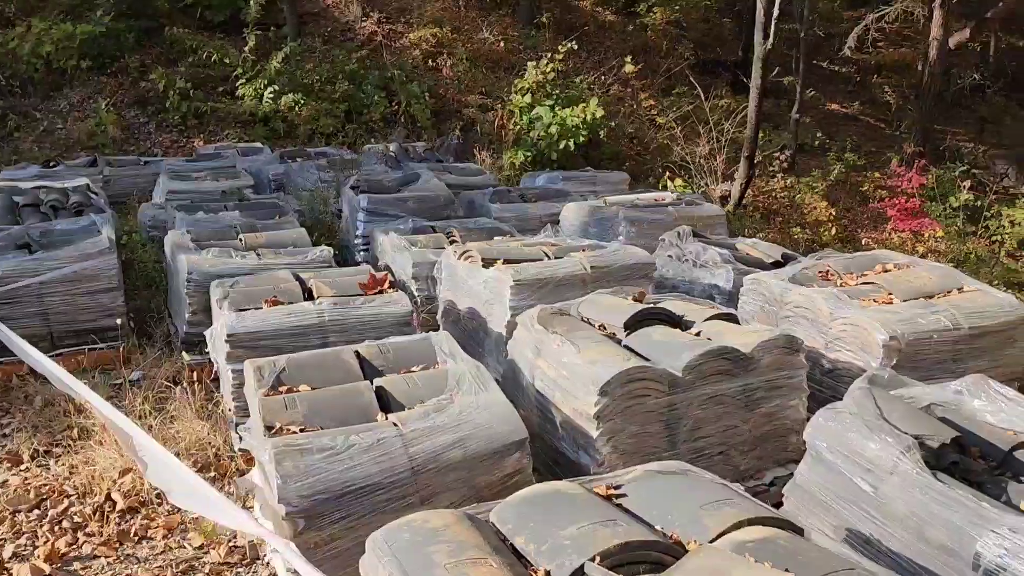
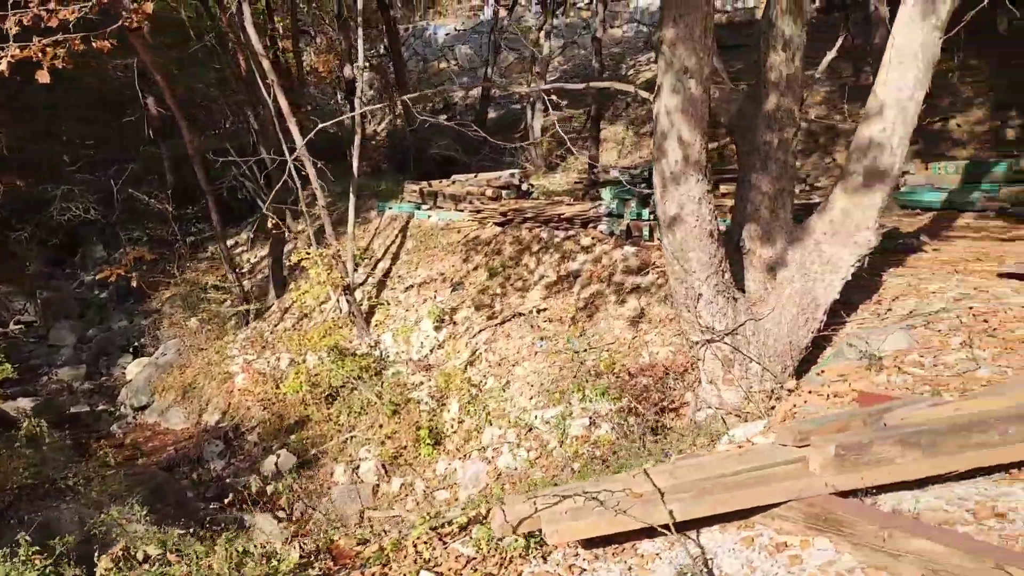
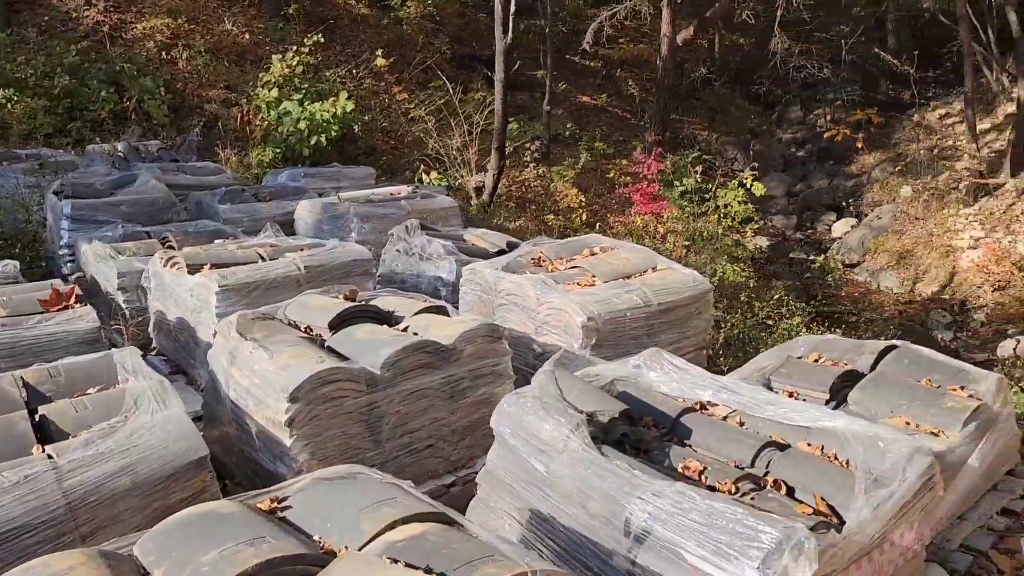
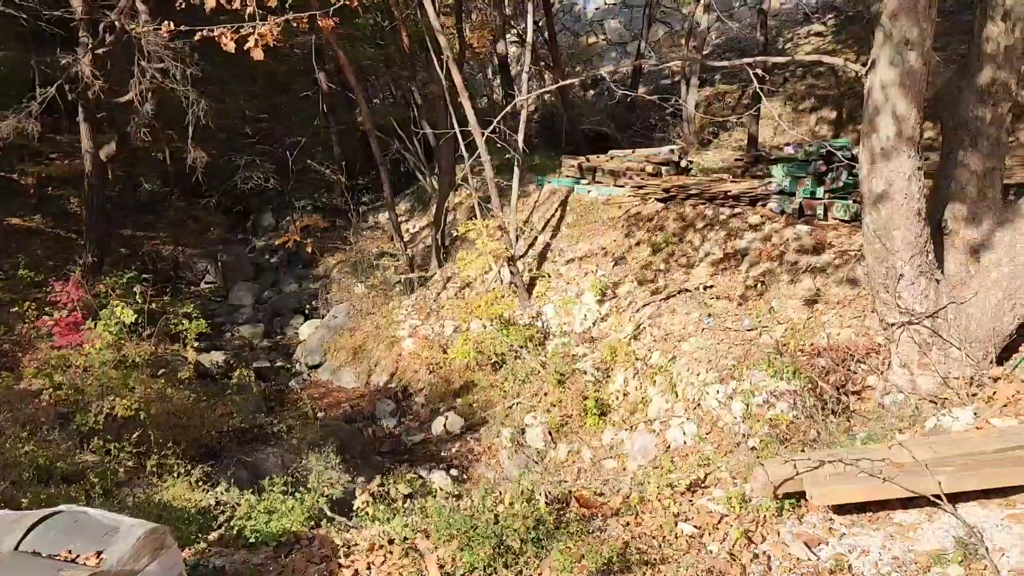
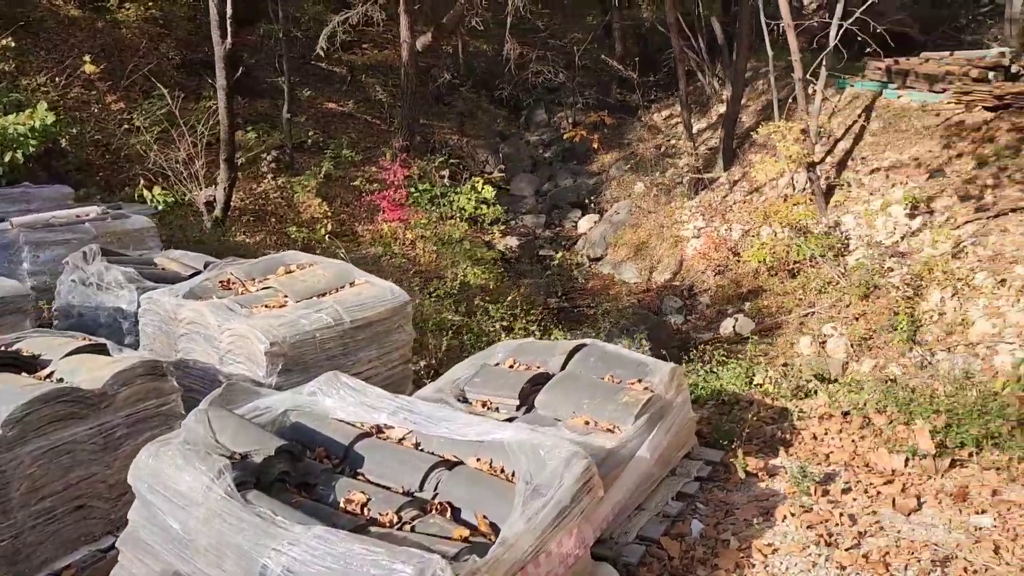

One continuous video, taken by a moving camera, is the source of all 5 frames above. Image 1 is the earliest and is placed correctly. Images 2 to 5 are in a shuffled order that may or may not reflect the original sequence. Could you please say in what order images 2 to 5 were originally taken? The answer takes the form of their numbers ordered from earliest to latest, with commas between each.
3, 5, 4, 2
